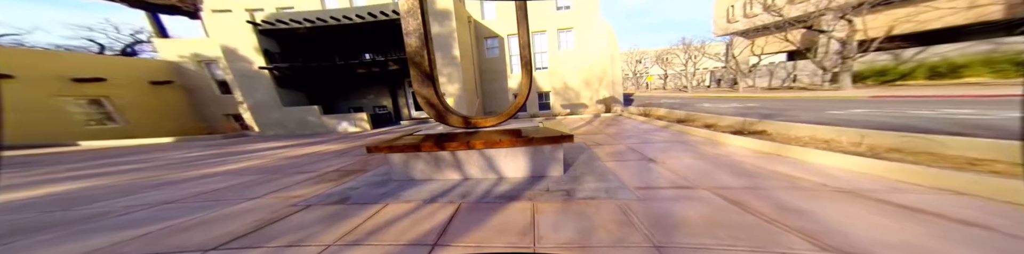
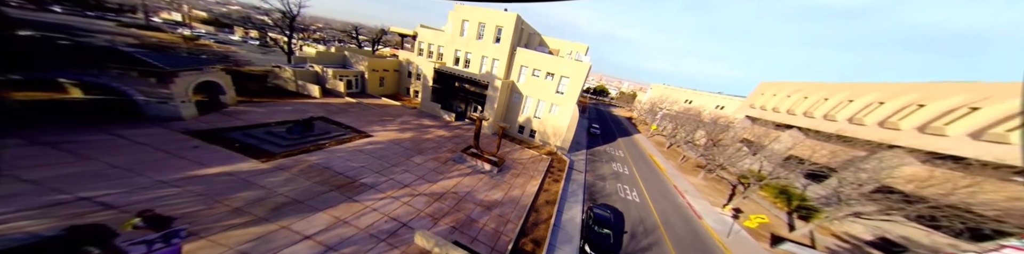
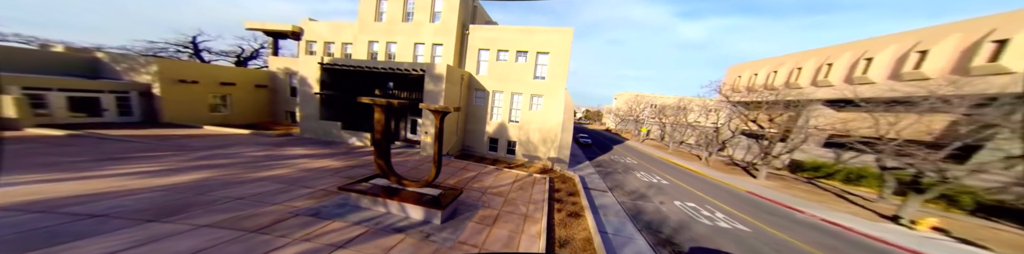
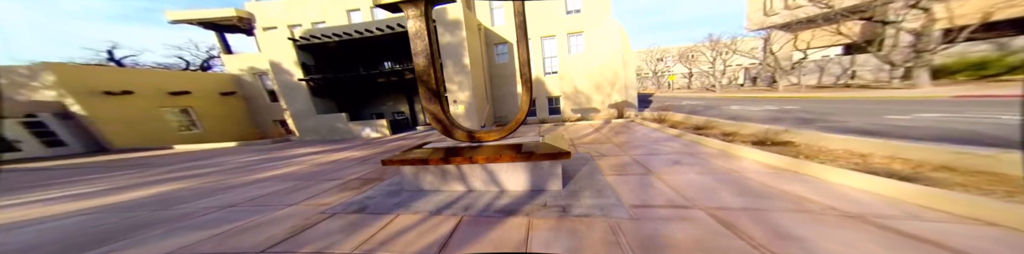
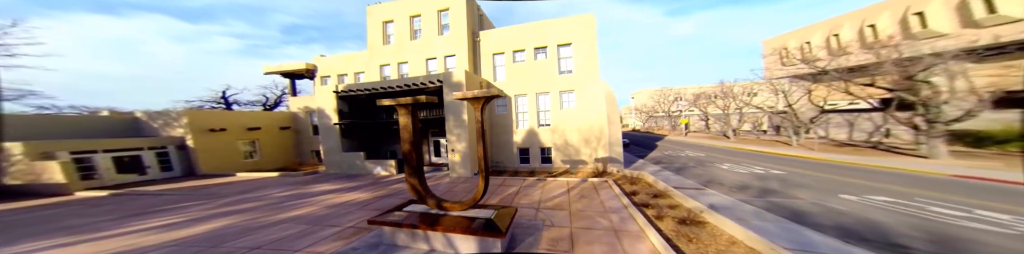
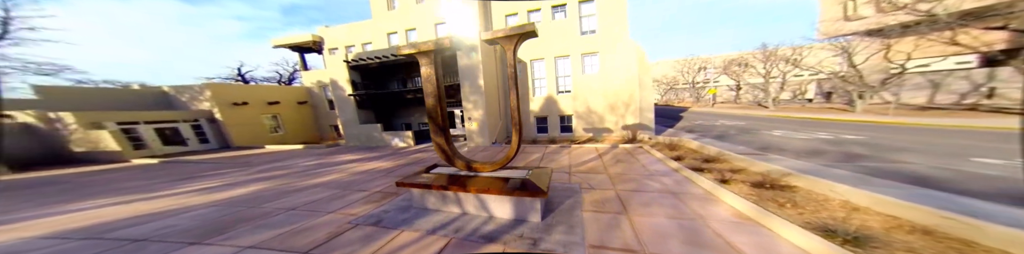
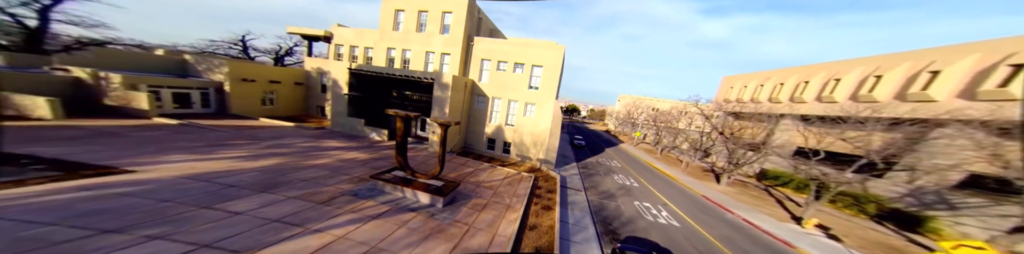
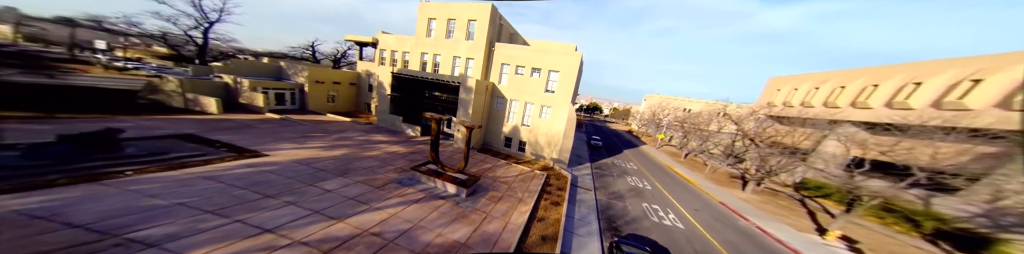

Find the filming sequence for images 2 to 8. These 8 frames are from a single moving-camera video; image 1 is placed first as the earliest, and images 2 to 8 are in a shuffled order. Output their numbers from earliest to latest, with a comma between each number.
4, 6, 5, 3, 7, 8, 2
